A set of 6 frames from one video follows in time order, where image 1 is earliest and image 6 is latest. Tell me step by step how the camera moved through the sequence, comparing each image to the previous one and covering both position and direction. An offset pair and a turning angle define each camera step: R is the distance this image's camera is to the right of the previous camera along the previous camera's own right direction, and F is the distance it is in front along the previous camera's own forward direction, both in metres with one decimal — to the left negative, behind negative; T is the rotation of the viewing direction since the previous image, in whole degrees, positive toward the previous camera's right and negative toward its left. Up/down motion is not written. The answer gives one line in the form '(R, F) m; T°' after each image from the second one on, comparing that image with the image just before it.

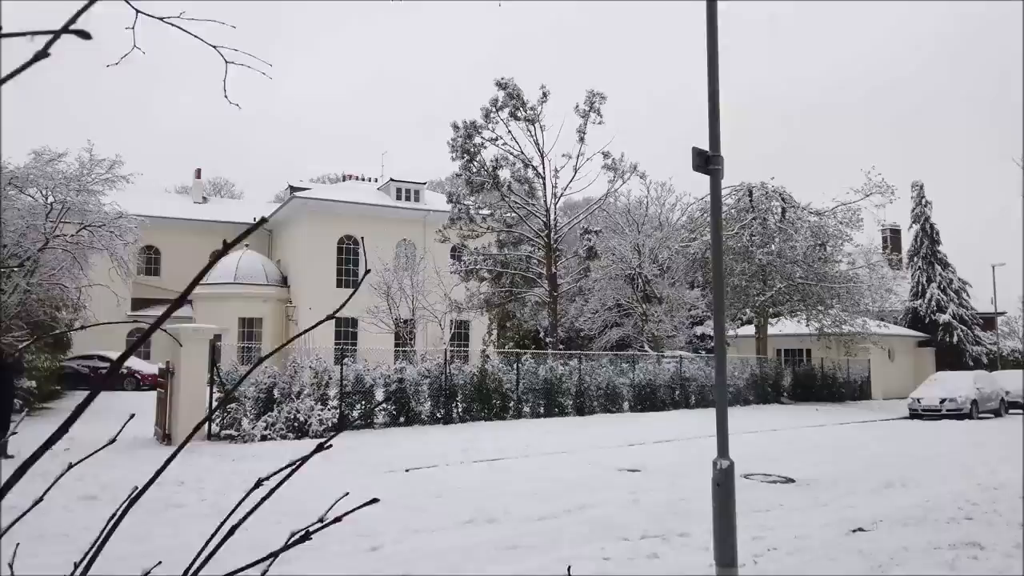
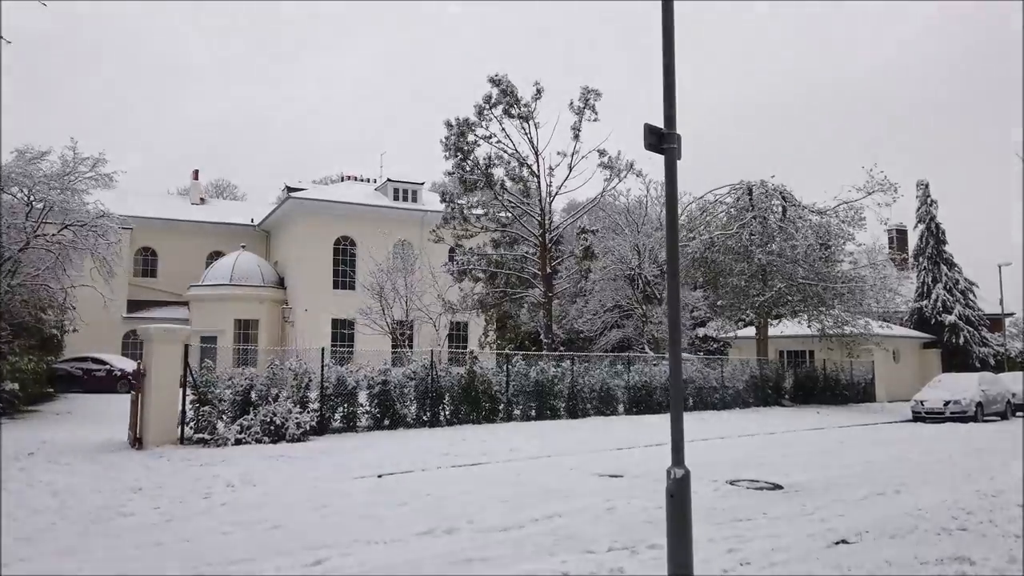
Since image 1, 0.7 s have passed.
(+0.4, +0.4) m; -1°
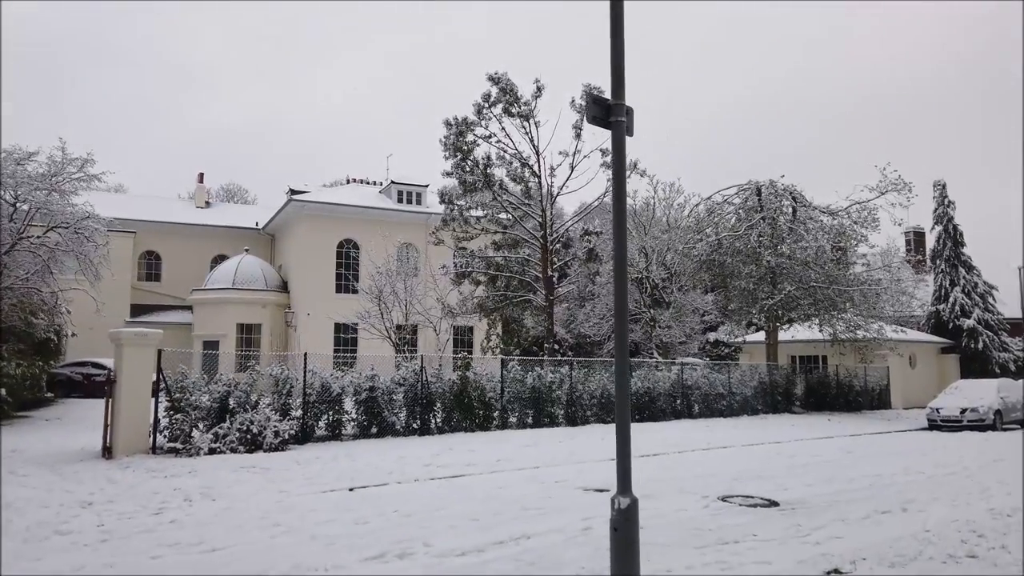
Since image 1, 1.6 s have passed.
(+0.4, +0.6) m; -1°
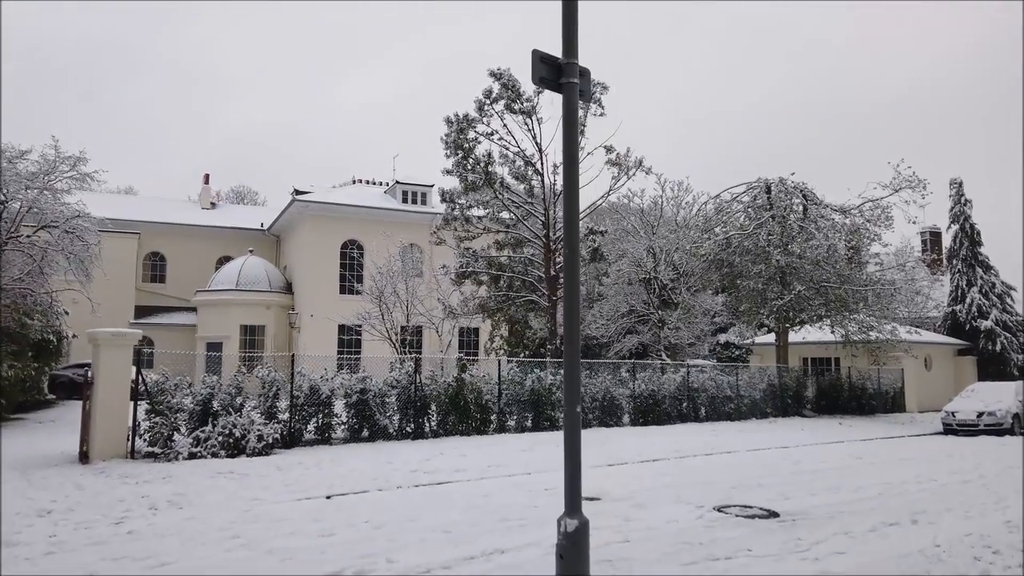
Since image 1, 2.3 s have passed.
(+0.3, +0.5) m; -1°
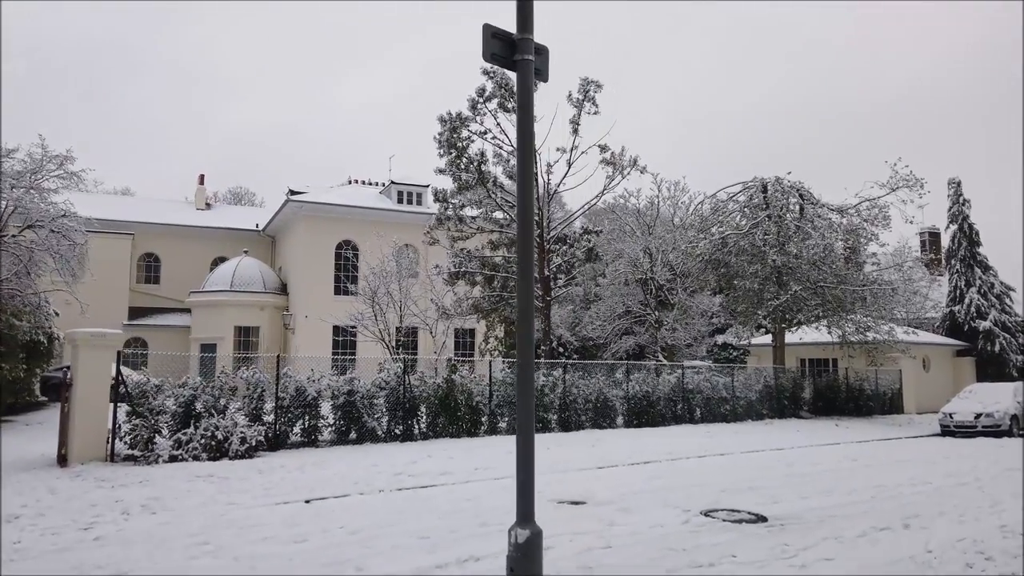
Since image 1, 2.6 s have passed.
(+0.2, +0.2) m; 0°
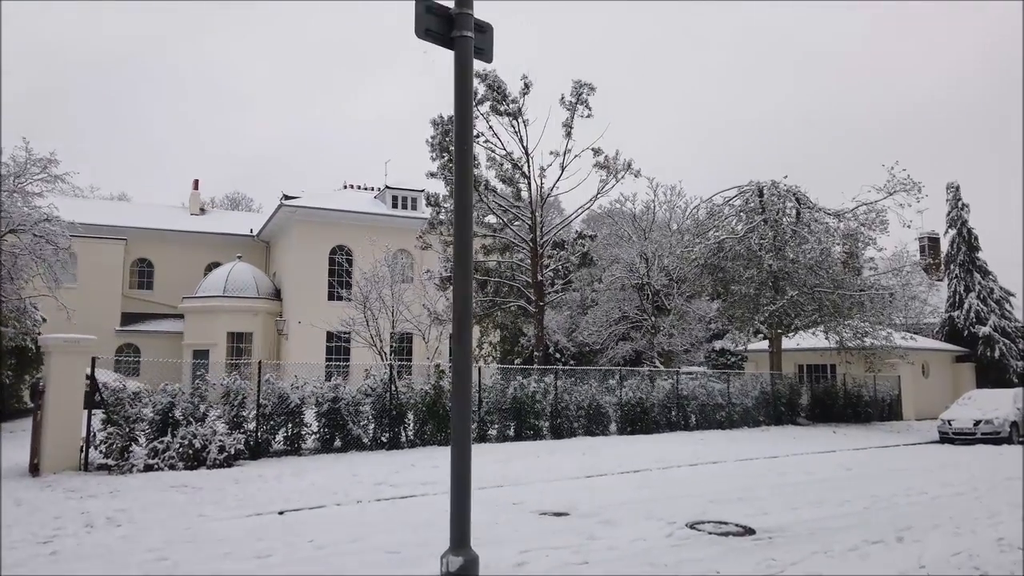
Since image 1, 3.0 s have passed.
(+0.2, +0.3) m; 0°
